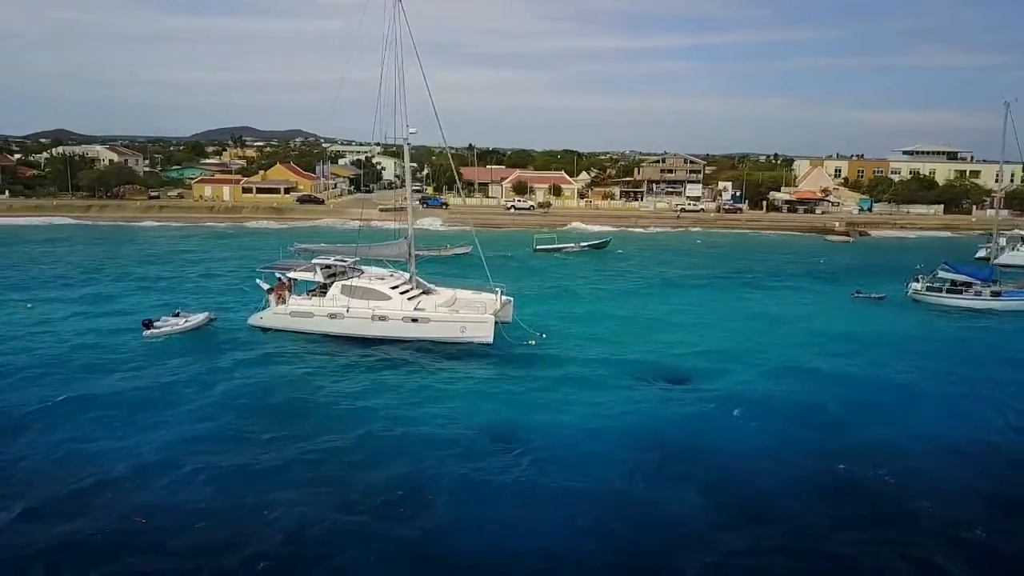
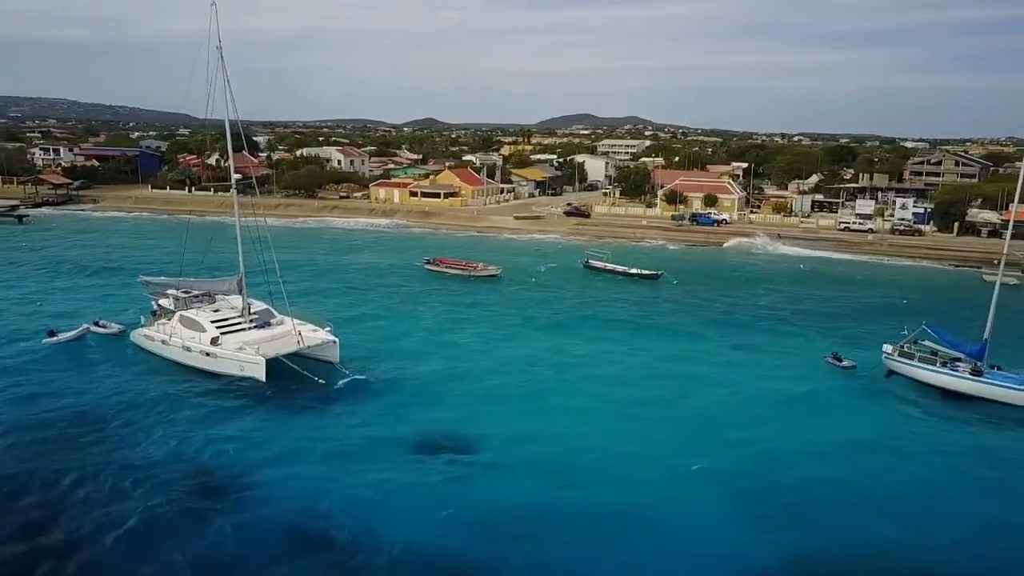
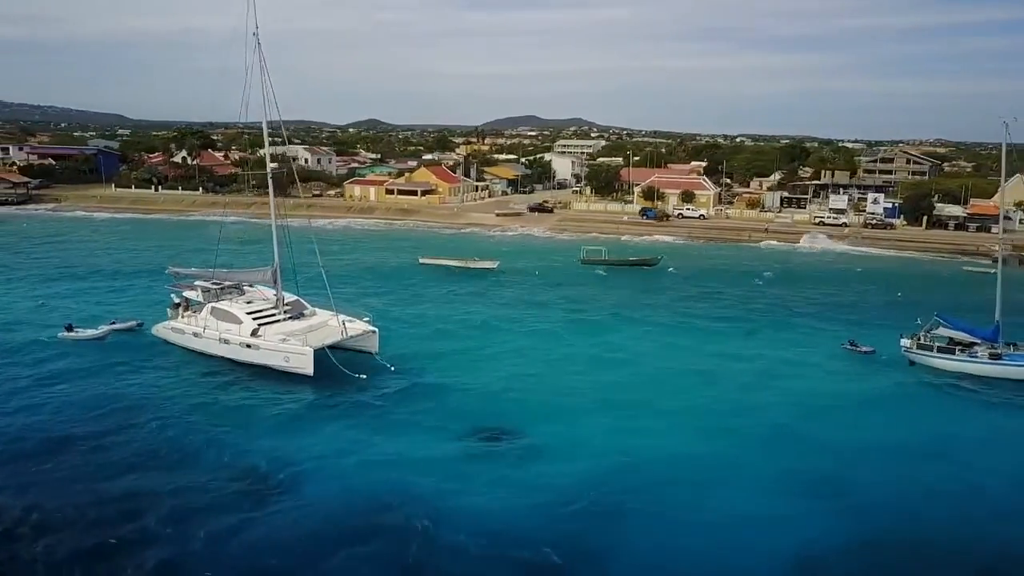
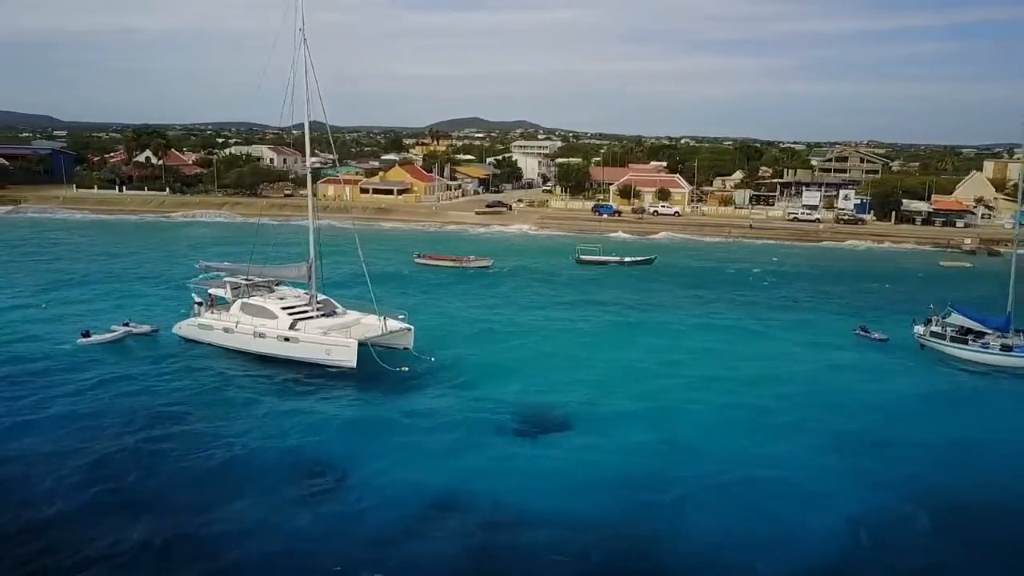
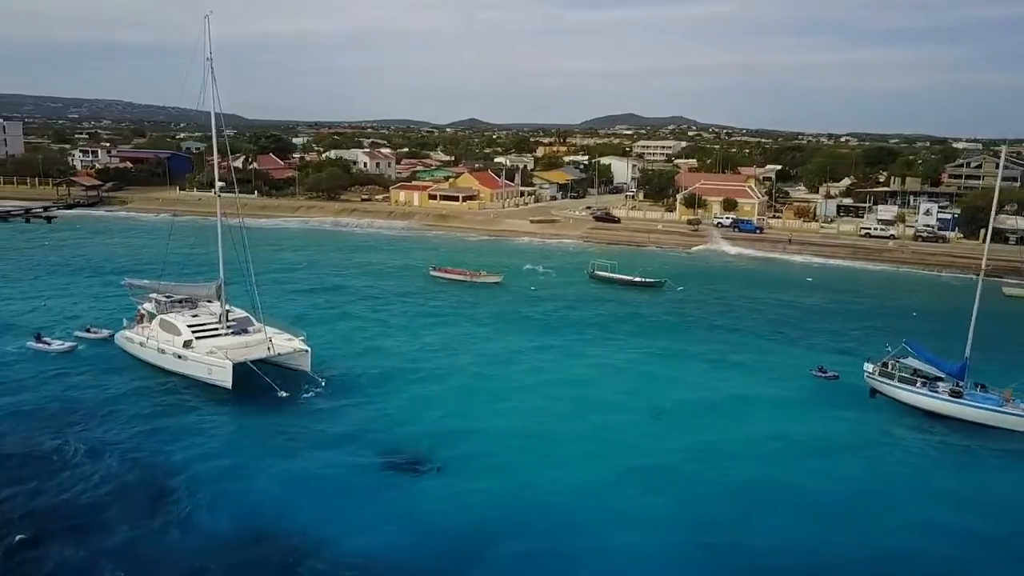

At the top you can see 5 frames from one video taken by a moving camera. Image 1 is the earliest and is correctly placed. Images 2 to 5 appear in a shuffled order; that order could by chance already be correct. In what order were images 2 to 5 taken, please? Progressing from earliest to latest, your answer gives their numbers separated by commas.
4, 3, 2, 5
